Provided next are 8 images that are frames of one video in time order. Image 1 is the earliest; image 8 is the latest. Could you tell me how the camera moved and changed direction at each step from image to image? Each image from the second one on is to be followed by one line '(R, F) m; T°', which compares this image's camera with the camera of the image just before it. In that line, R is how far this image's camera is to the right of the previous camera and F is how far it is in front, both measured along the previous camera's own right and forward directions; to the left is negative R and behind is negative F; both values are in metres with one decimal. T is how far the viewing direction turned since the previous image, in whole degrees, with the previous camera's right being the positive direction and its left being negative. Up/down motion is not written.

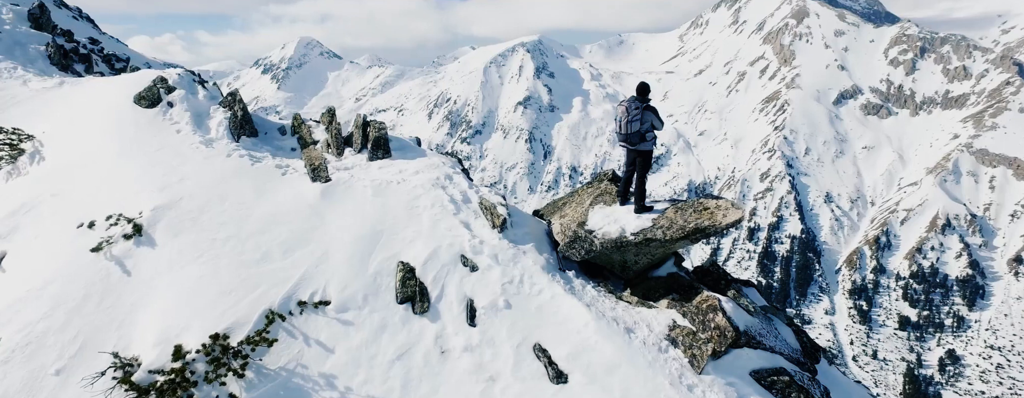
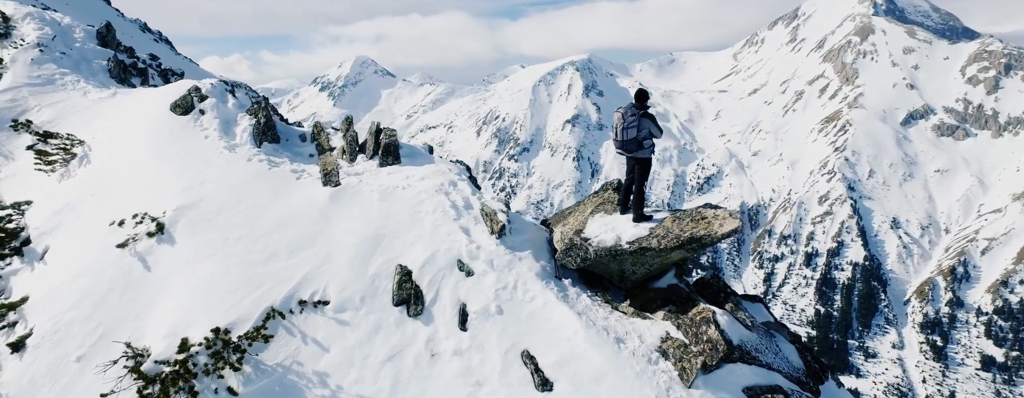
(+1.0, 0.0) m; -5°
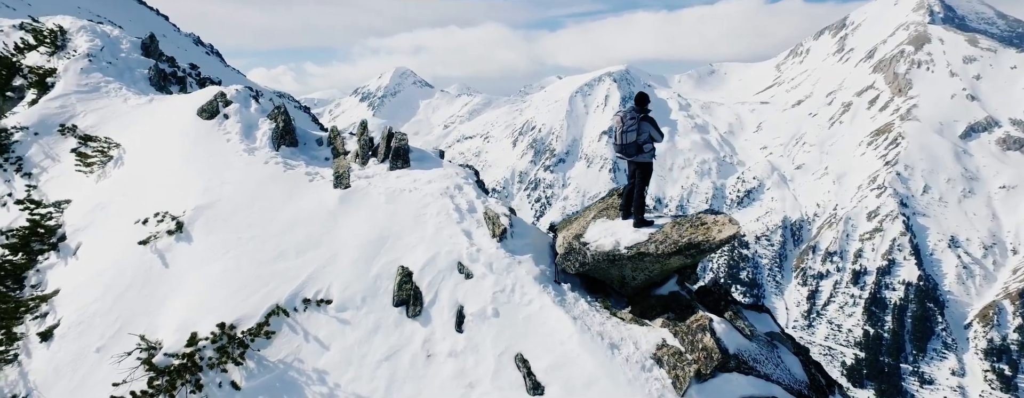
(+0.7, 0.0) m; -4°
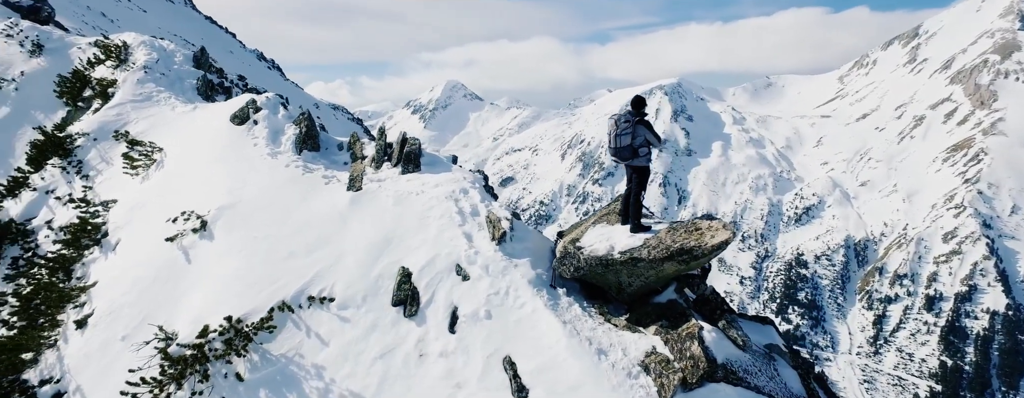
(+1.0, 0.0) m; -5°
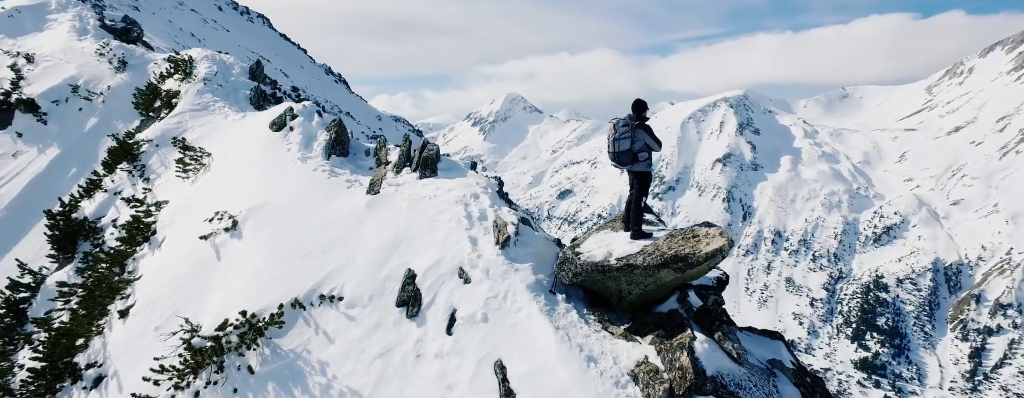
(+1.1, +0.1) m; -6°
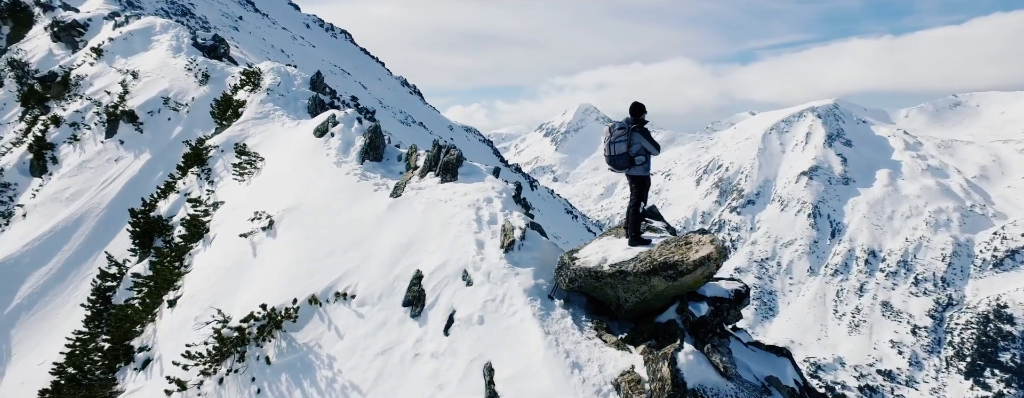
(+1.4, +0.1) m; -7°
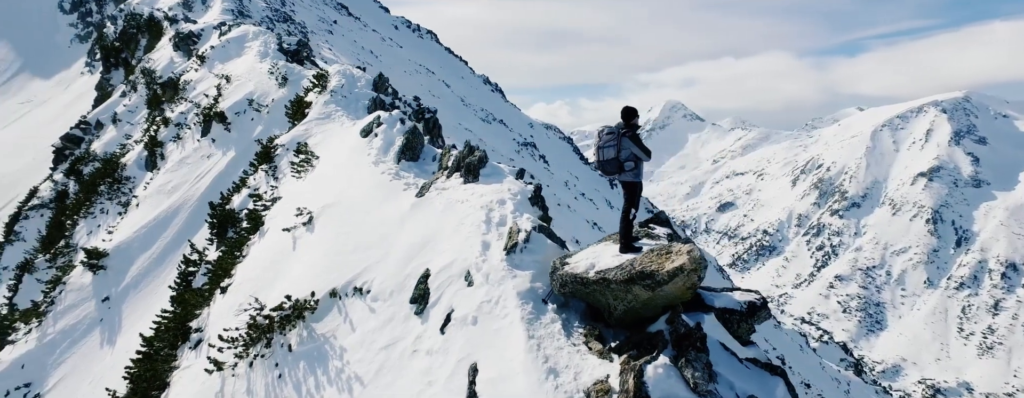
(+1.7, 0.0) m; -8°
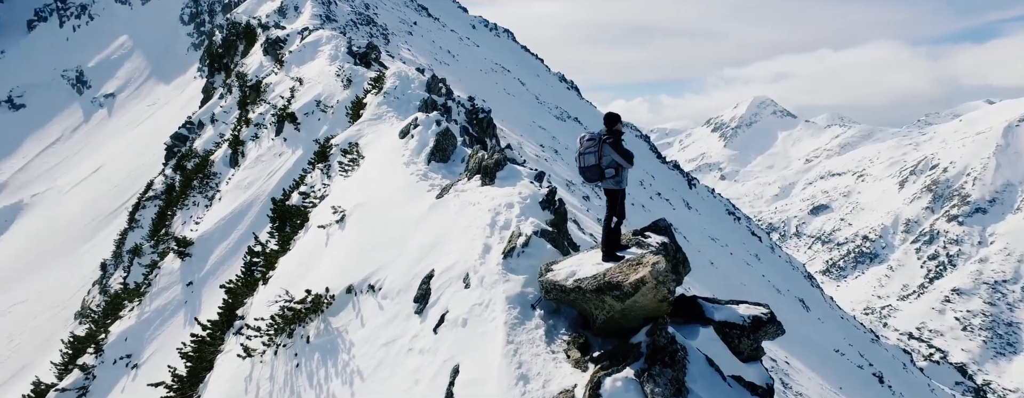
(+1.6, 0.0) m; -8°
